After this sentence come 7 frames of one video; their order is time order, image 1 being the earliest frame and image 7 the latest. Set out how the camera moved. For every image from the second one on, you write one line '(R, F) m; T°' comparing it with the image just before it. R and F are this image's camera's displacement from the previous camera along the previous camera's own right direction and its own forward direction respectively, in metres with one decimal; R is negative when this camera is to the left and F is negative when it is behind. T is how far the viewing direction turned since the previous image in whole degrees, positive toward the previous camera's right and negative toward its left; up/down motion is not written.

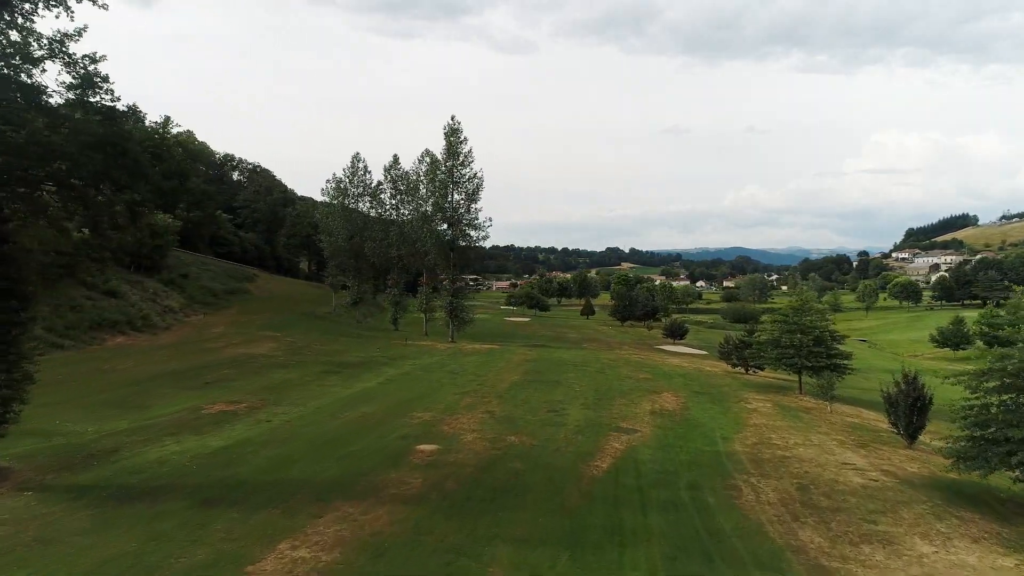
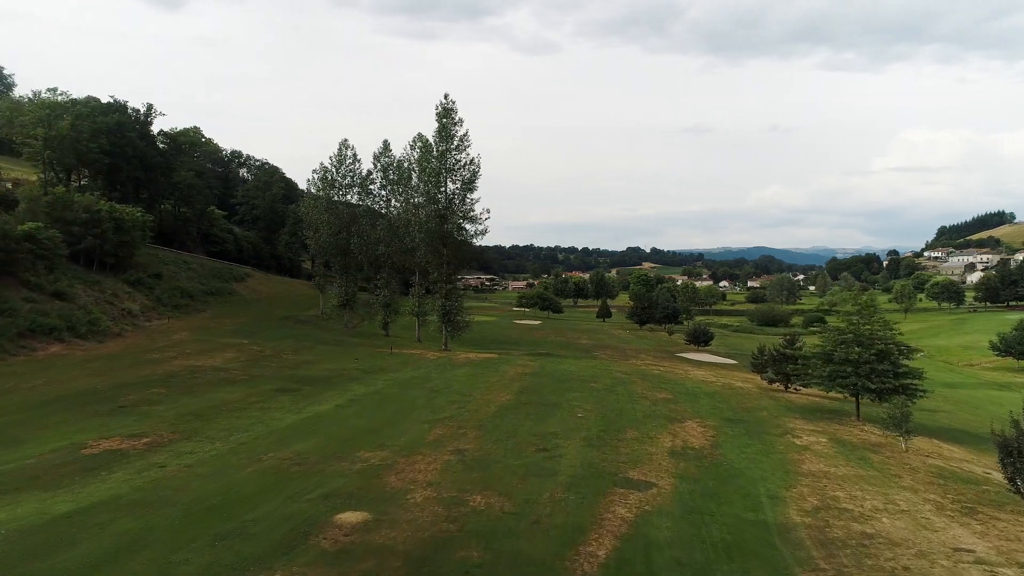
(+1.1, +5.2) m; -2°
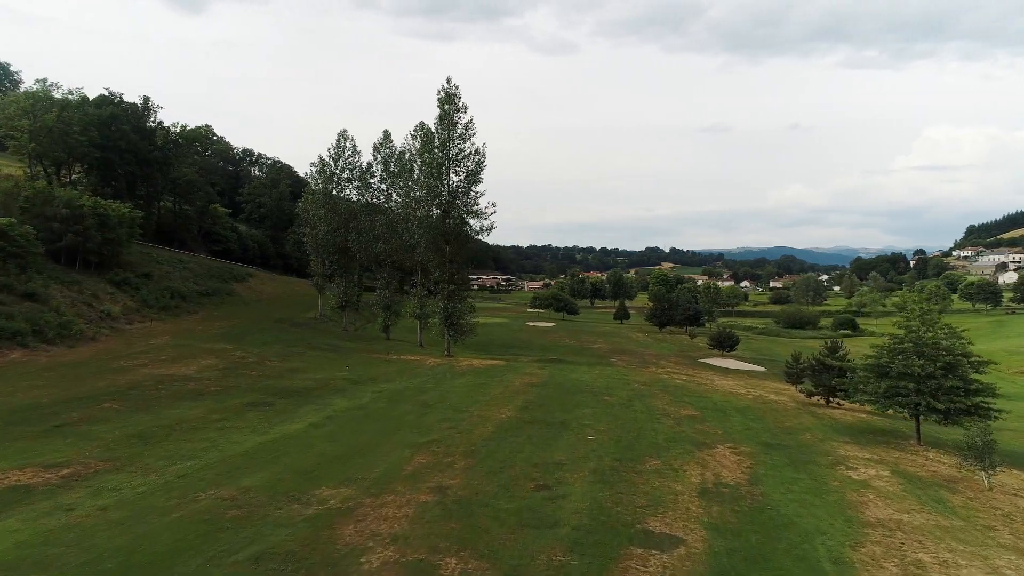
(+0.5, +3.1) m; -2°
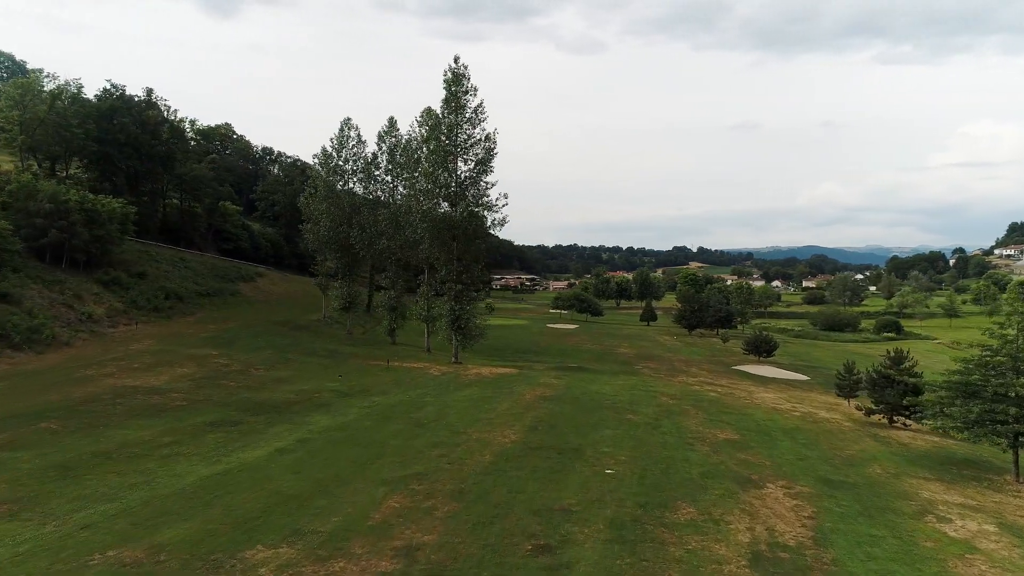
(+0.6, +3.3) m; -2°
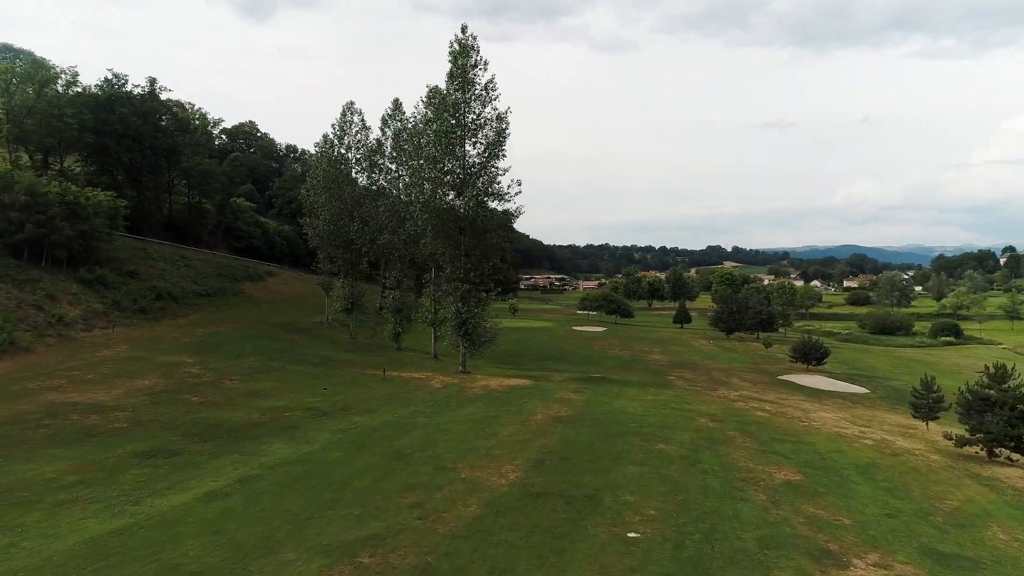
(+0.7, +3.8) m; -3°
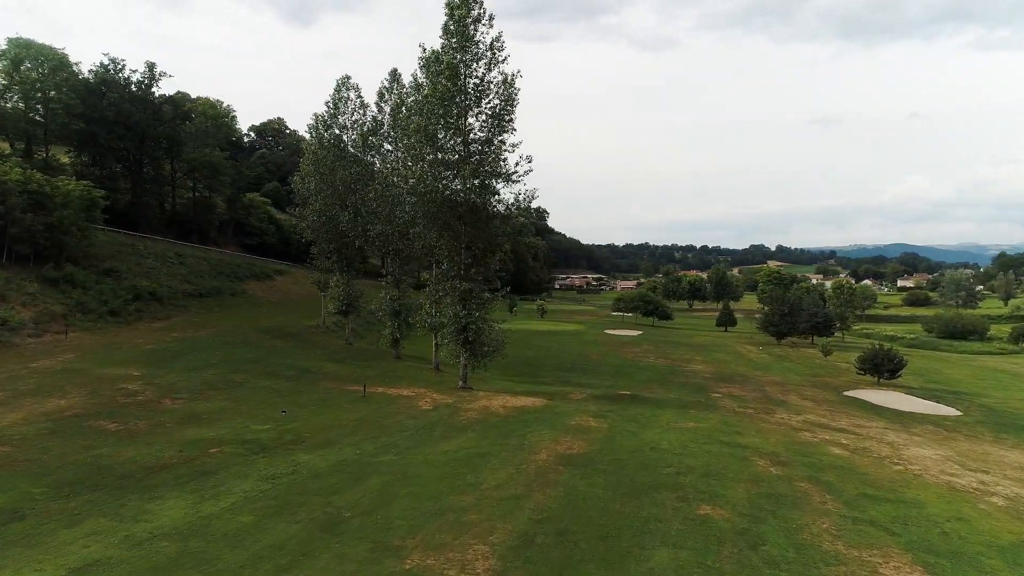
(+1.0, +4.8) m; -3°
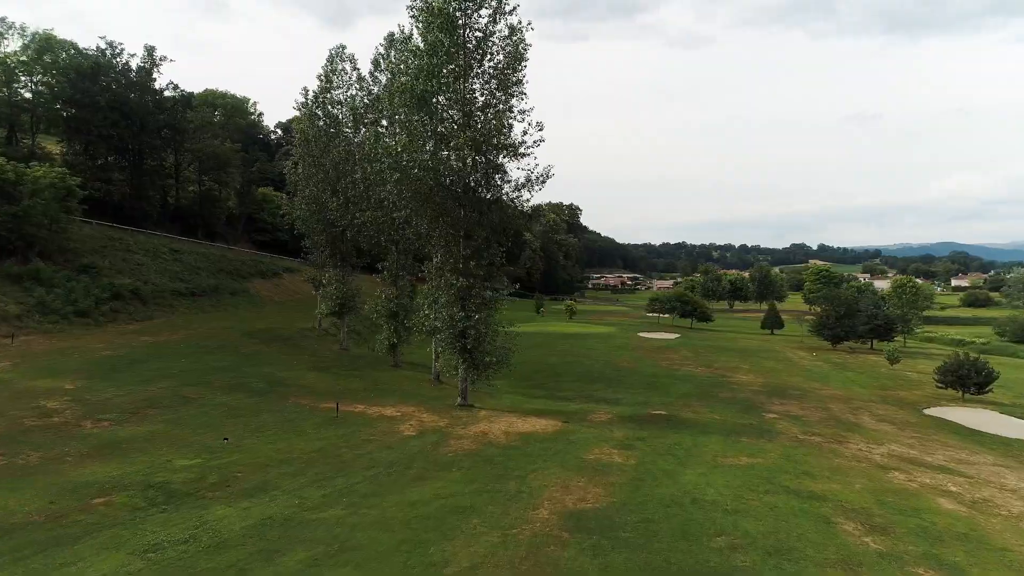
(+0.8, +4.2) m; -3°
